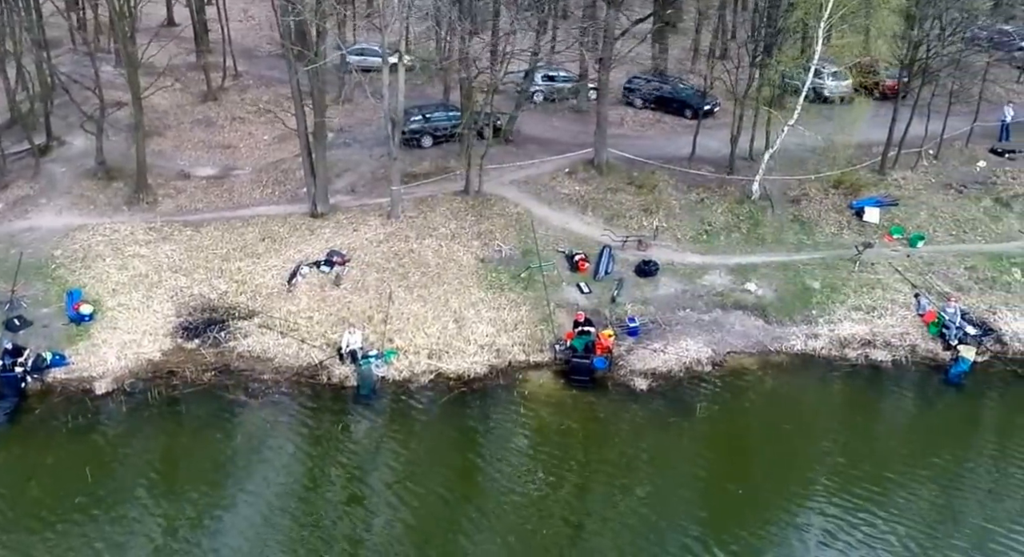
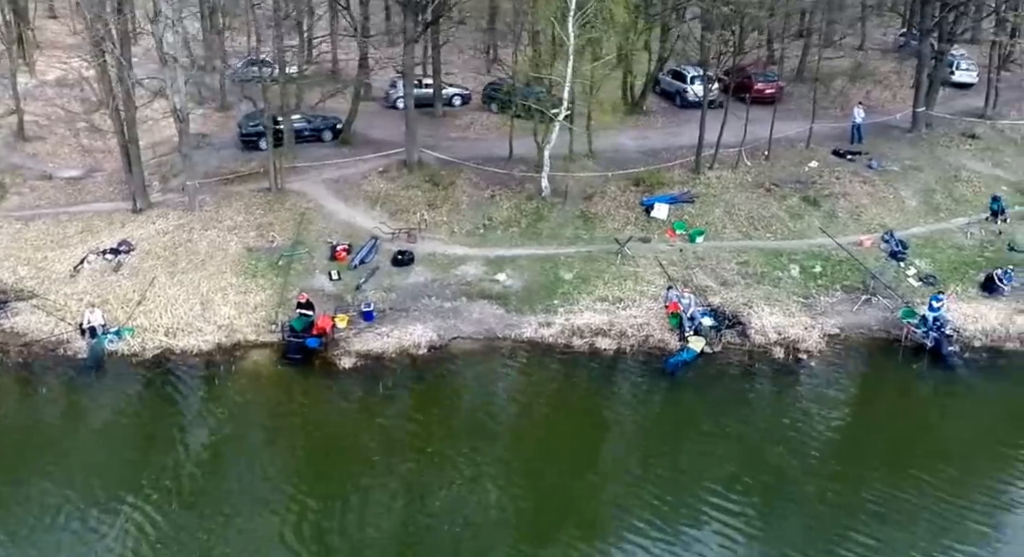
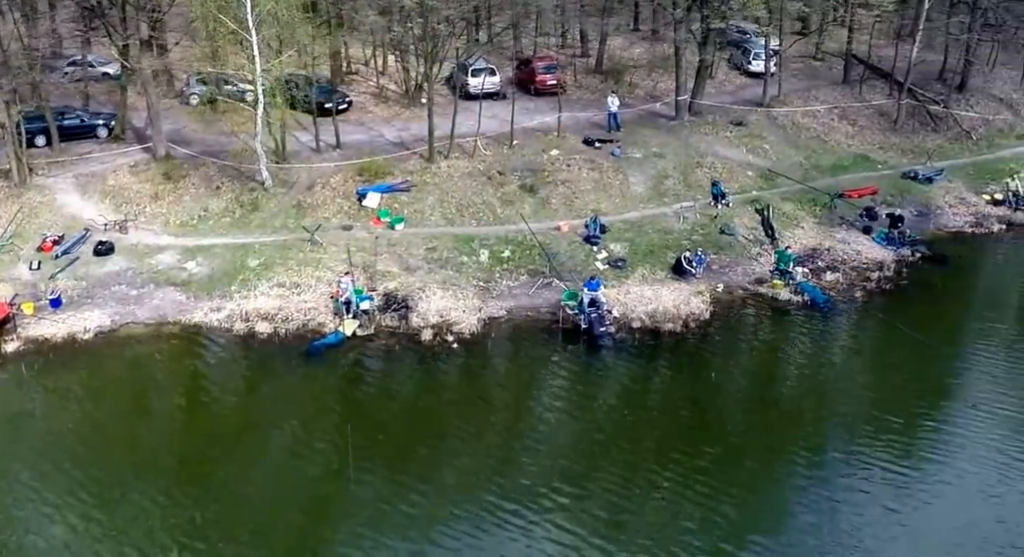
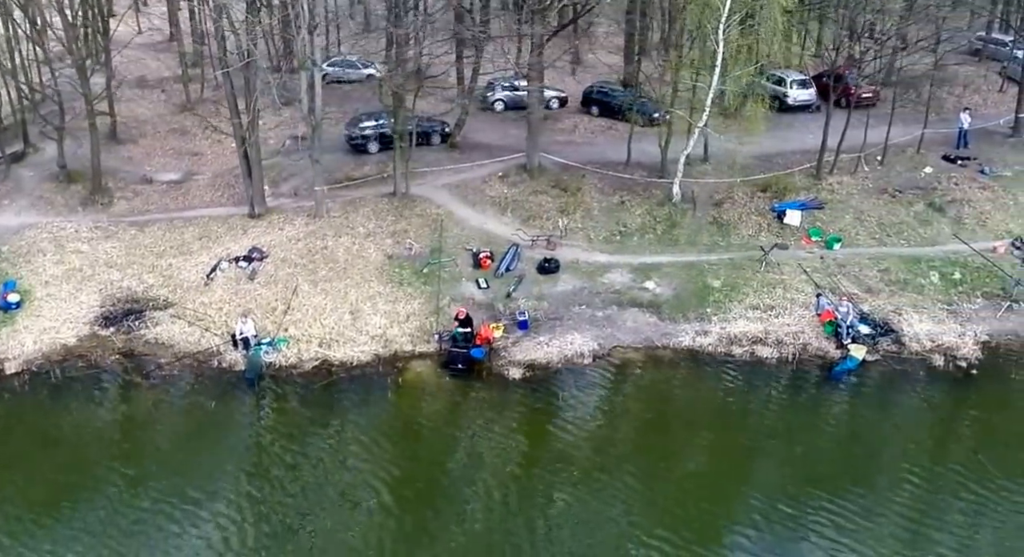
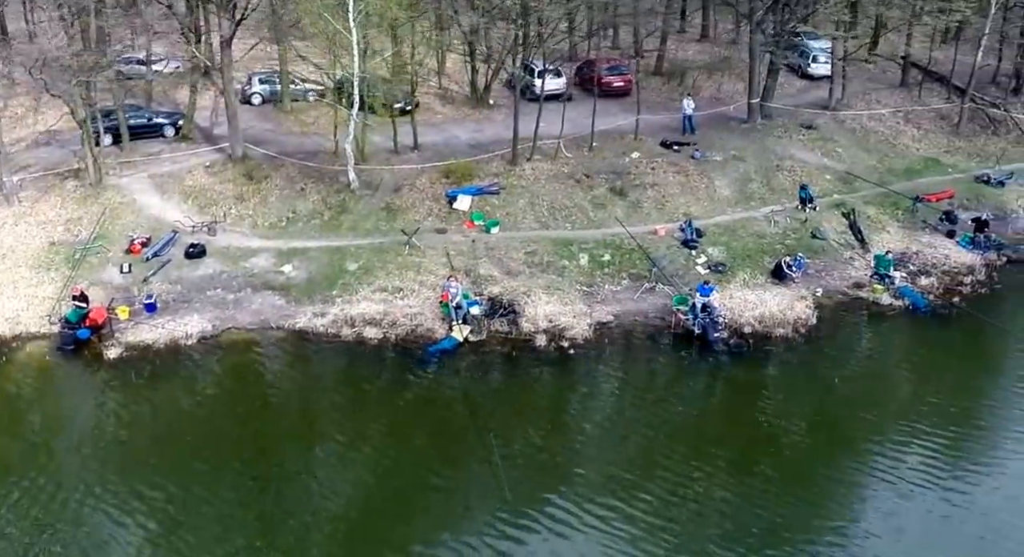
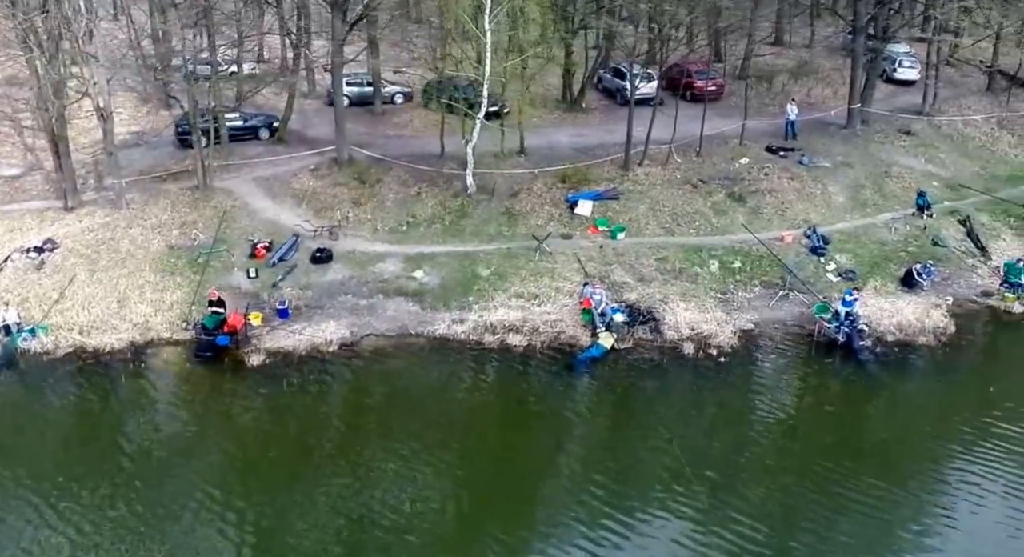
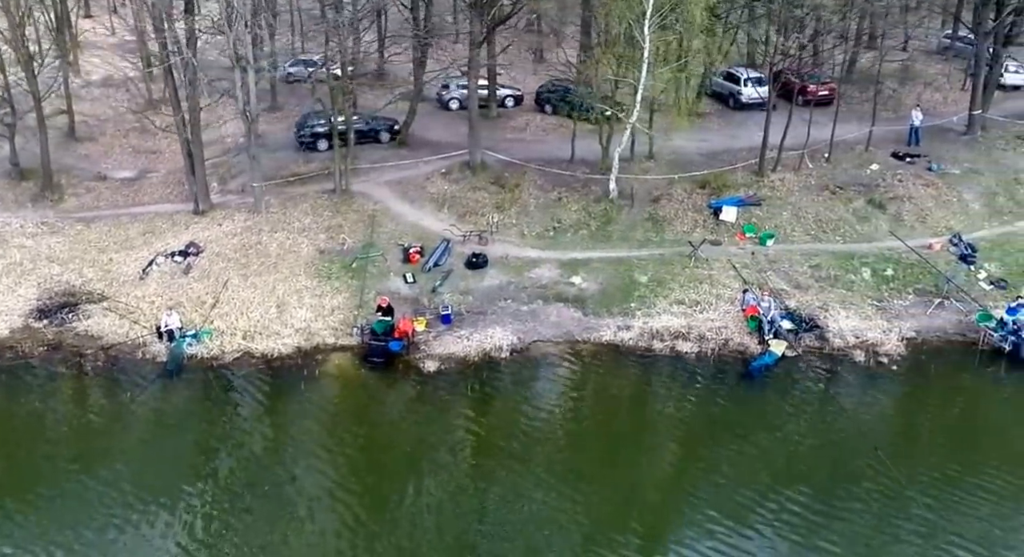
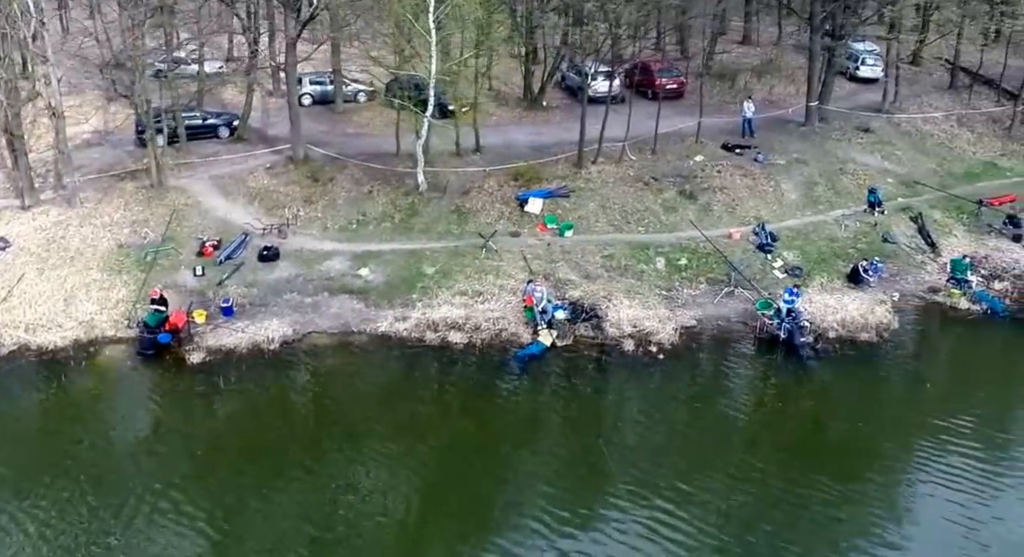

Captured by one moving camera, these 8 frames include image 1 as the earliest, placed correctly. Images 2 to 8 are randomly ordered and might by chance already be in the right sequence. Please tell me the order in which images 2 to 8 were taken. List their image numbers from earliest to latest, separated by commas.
4, 7, 2, 6, 8, 5, 3
